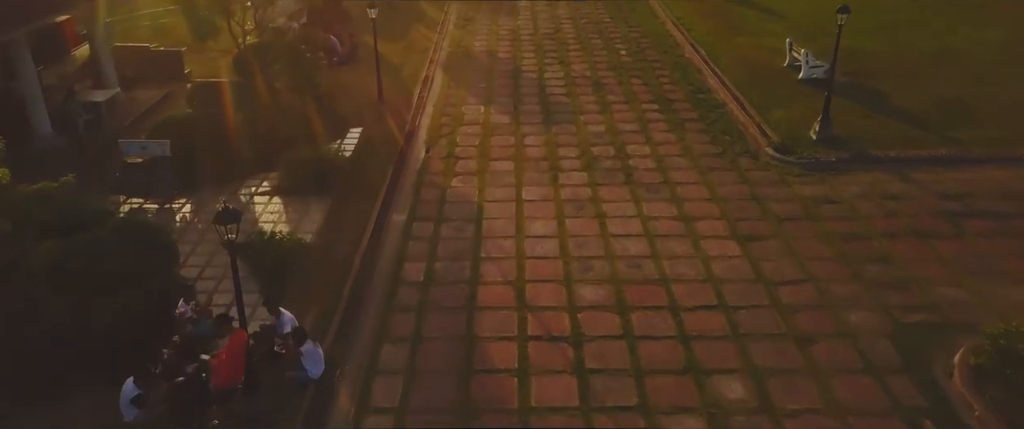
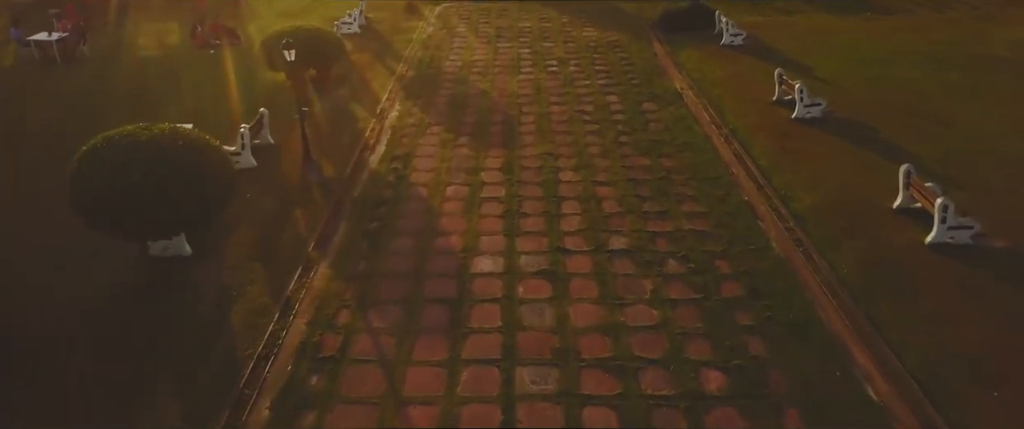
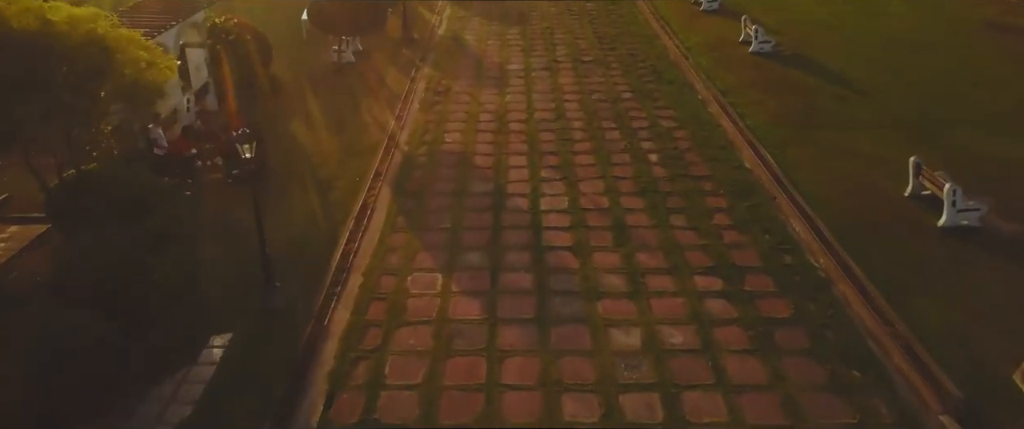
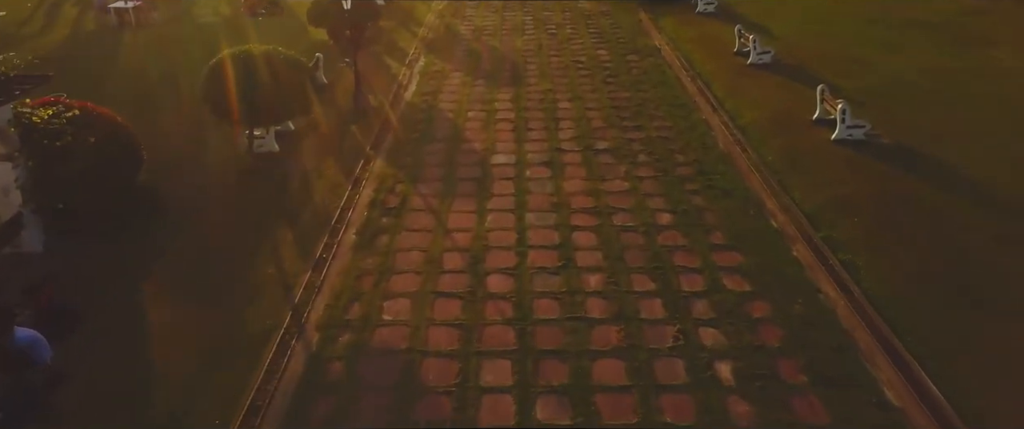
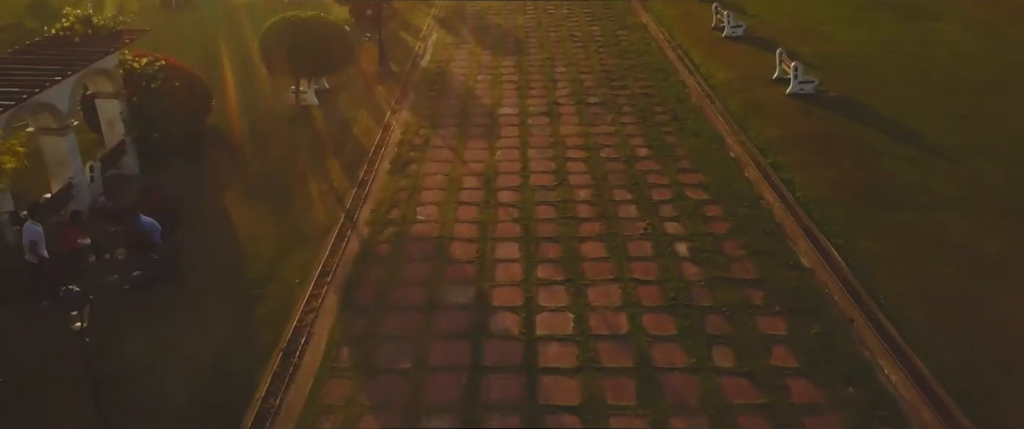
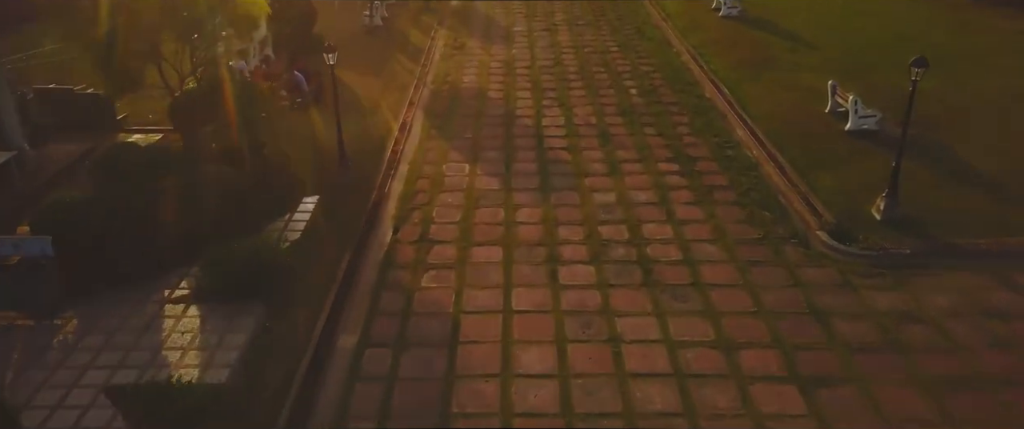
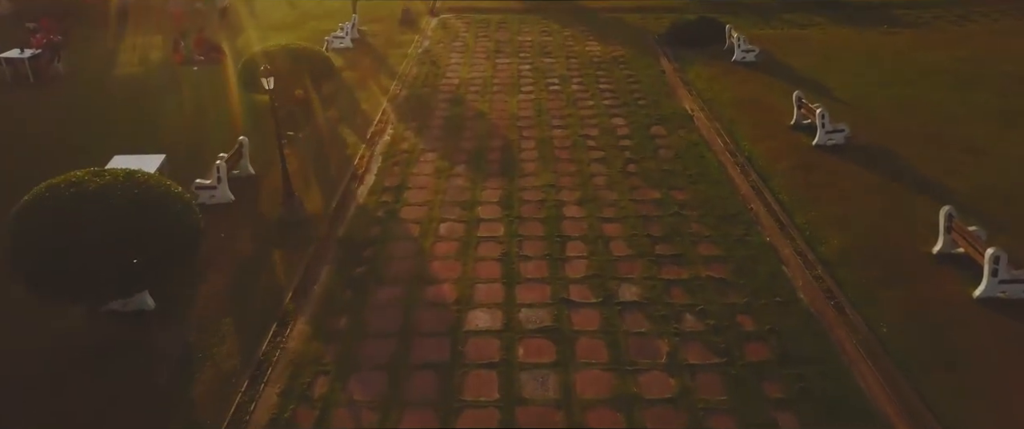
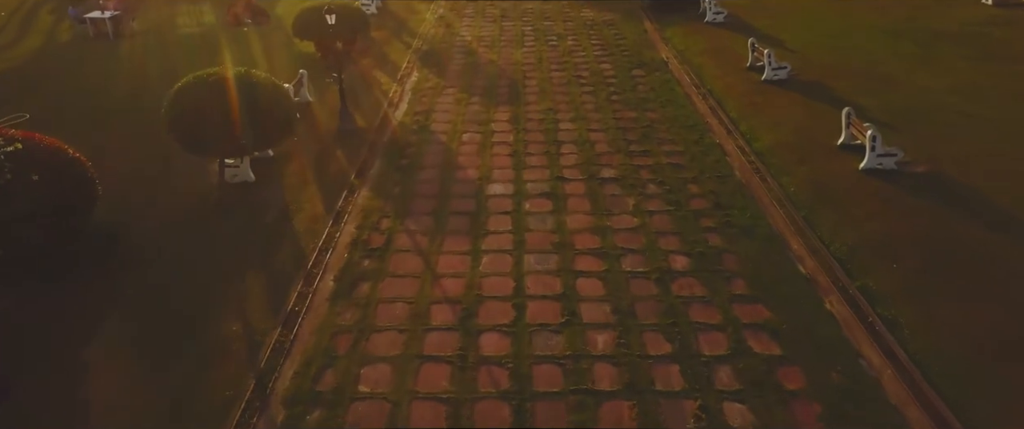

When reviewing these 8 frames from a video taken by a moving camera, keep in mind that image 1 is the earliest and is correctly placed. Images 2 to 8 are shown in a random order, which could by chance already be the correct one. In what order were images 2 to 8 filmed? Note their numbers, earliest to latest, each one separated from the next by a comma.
6, 3, 5, 4, 8, 2, 7
